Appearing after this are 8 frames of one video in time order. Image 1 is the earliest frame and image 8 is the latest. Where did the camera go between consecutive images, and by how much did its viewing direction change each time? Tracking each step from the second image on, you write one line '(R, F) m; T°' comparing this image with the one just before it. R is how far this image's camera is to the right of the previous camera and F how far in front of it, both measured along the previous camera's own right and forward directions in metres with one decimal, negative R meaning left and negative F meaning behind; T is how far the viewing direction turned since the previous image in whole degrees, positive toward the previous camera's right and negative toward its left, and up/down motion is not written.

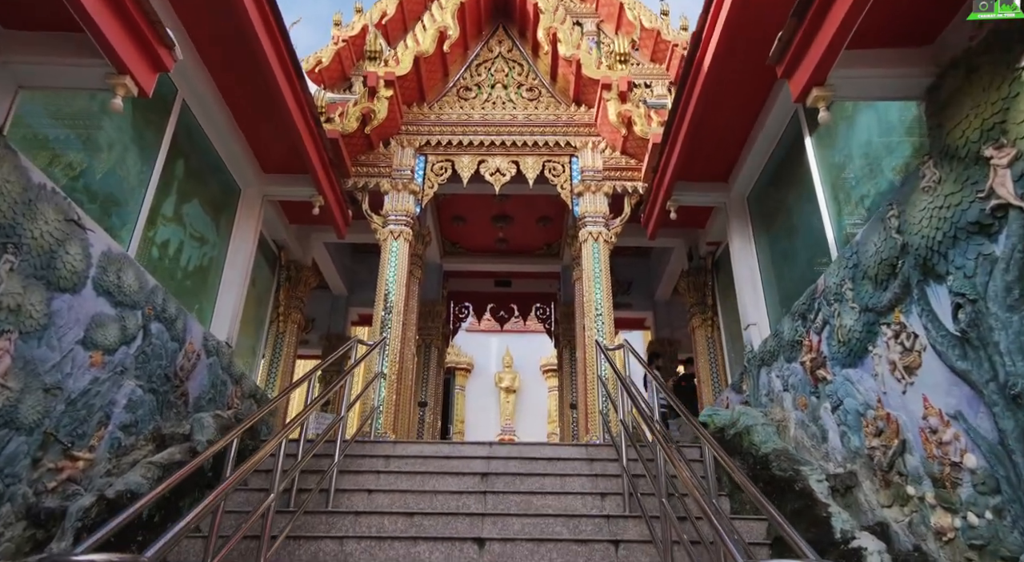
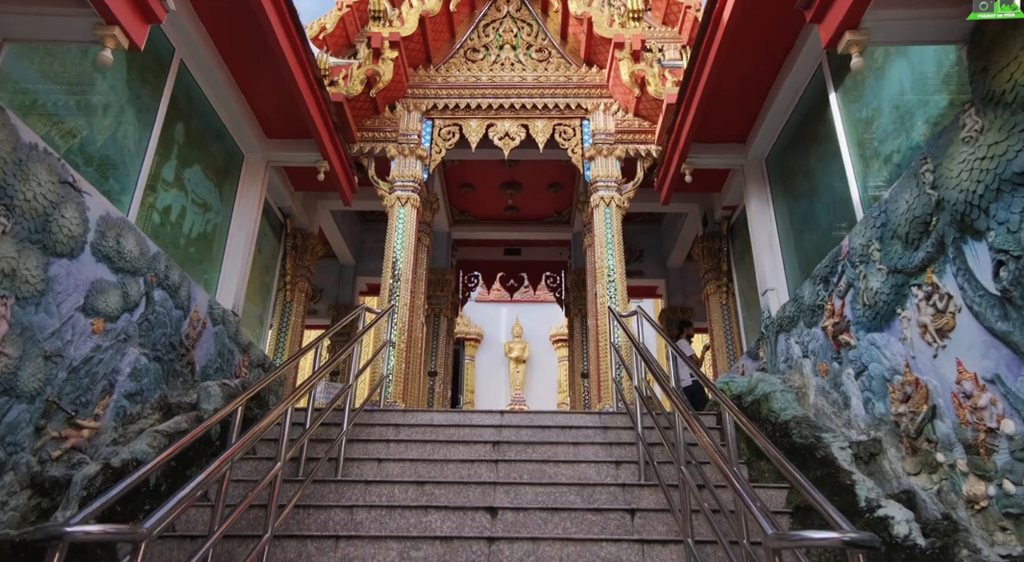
(0.0, +0.1) m; -1°
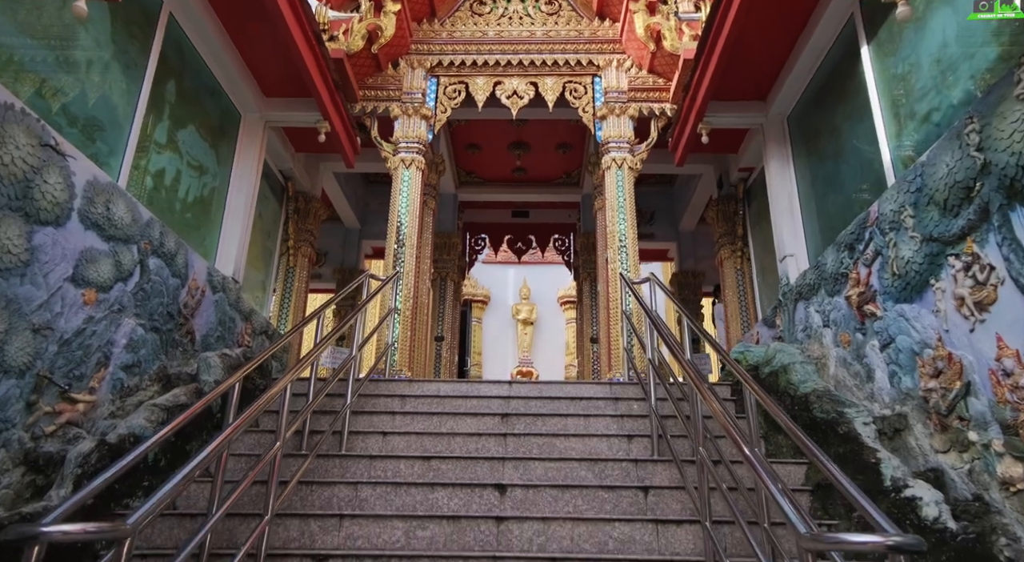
(0.0, +0.2) m; -1°
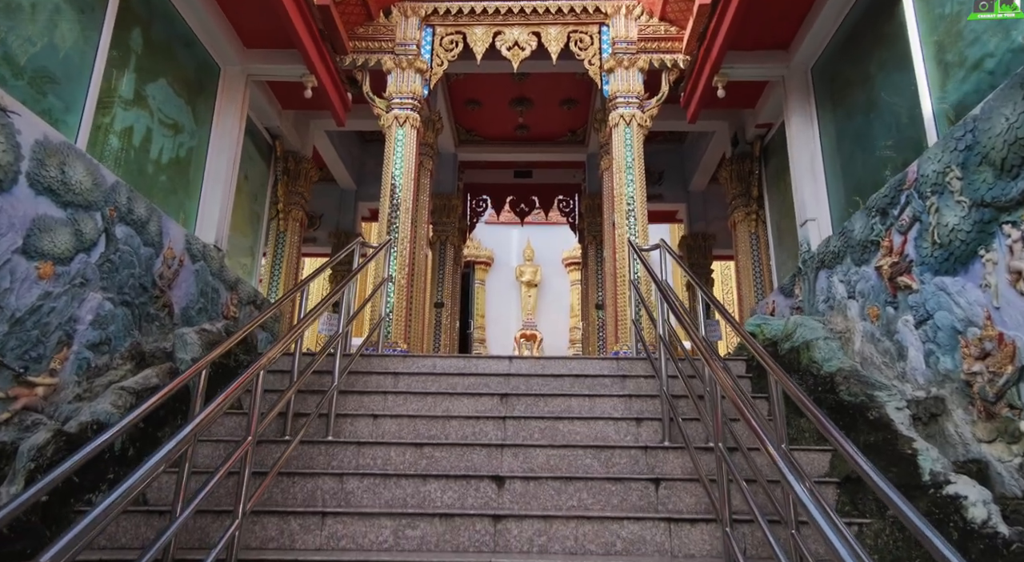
(0.0, +0.3) m; 0°
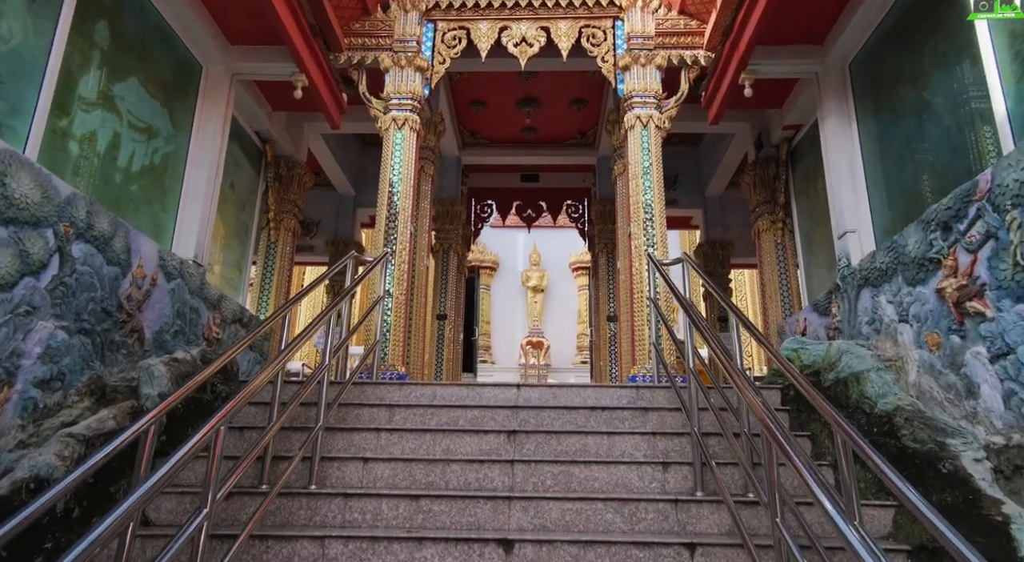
(0.0, +0.4) m; 0°
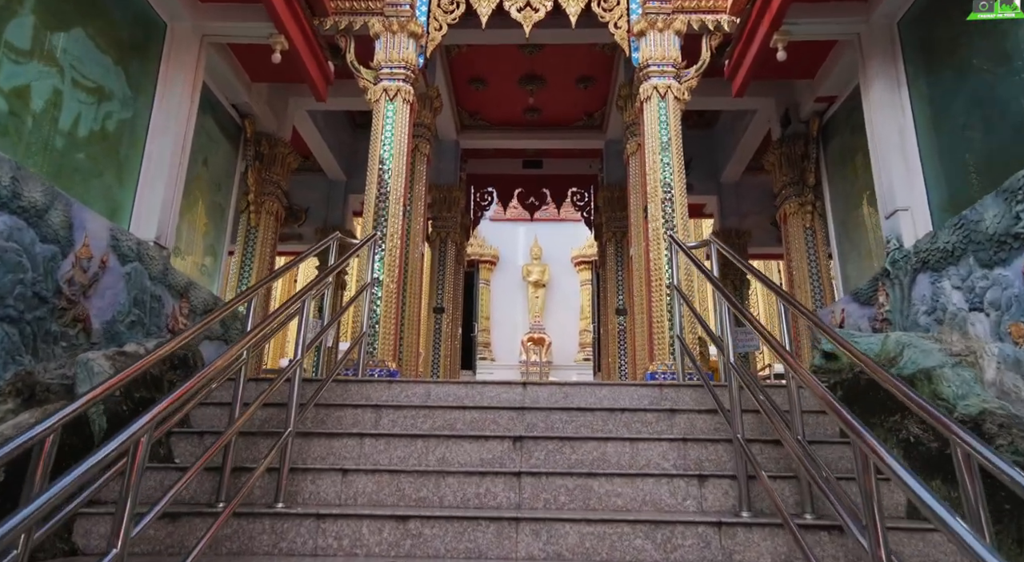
(0.0, +0.5) m; 0°
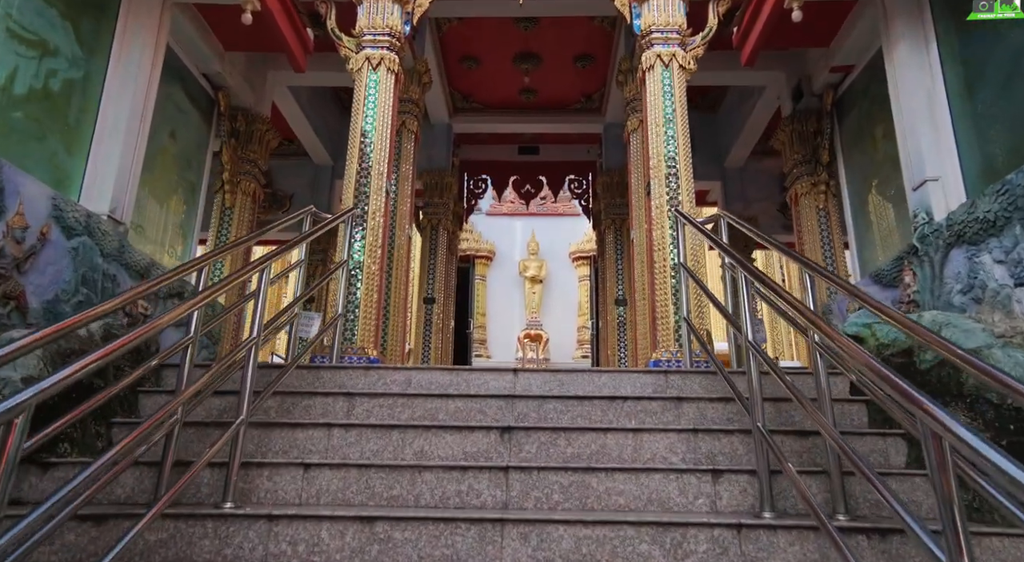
(0.0, +0.3) m; 0°
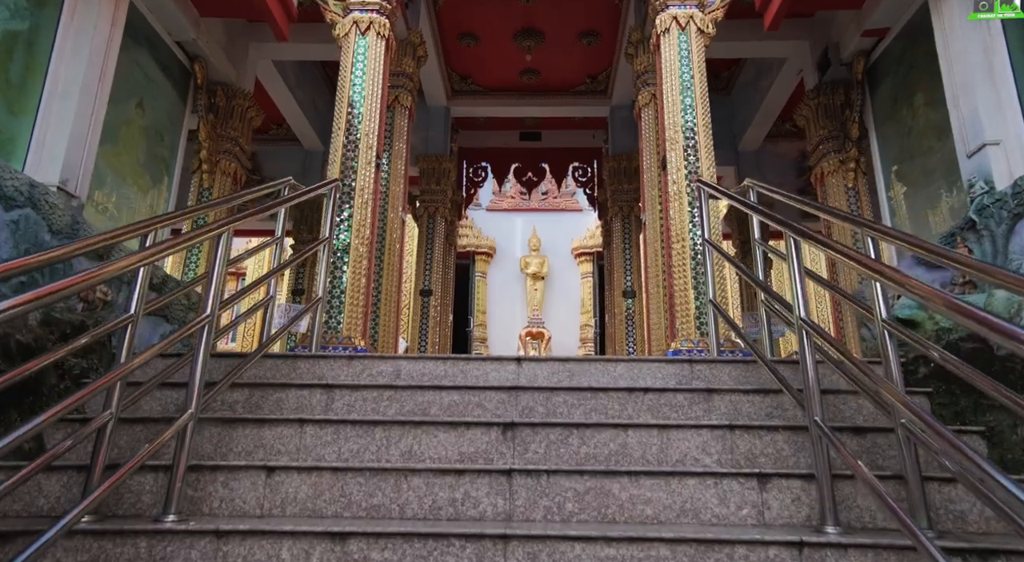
(0.0, +0.4) m; 0°
